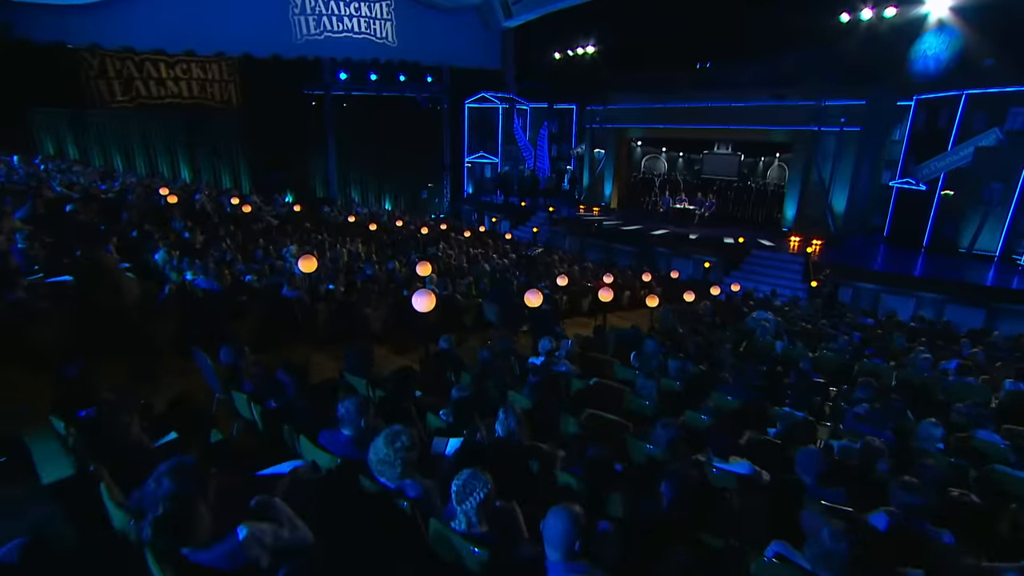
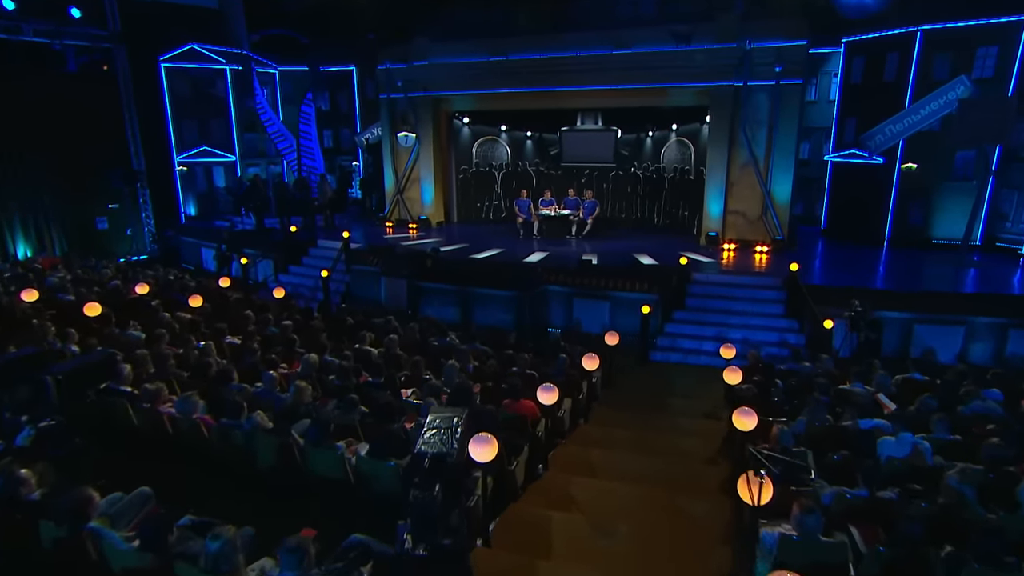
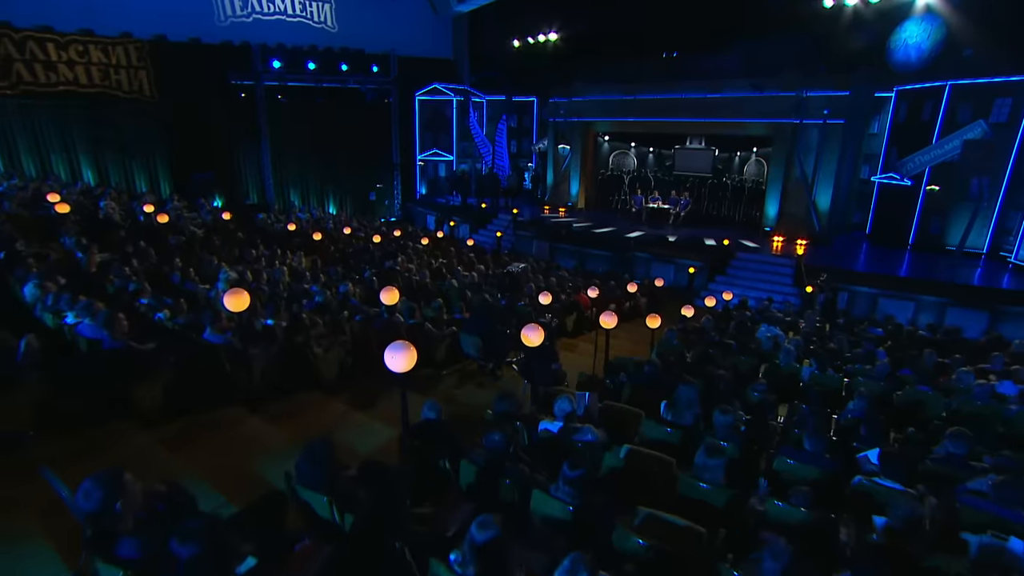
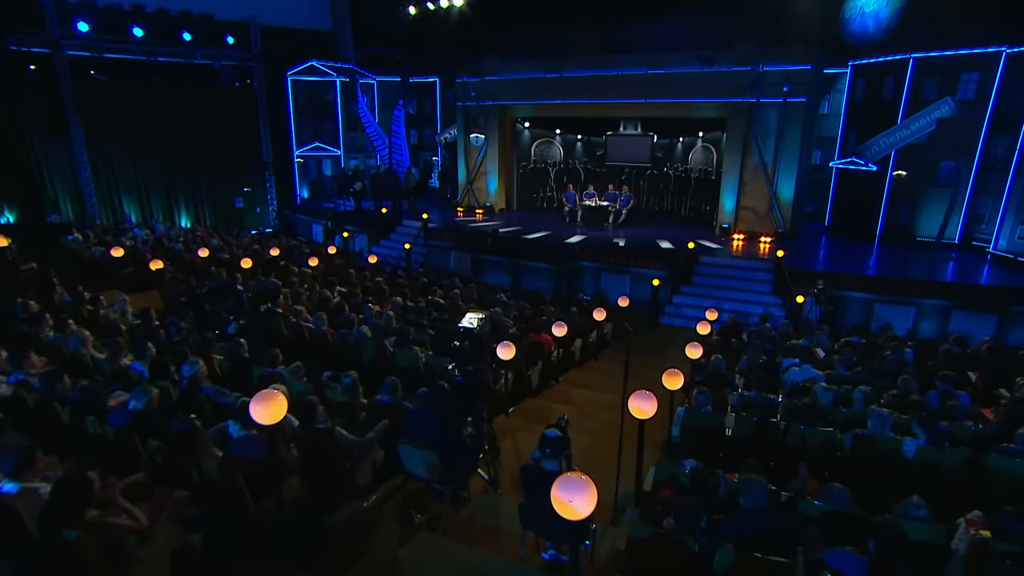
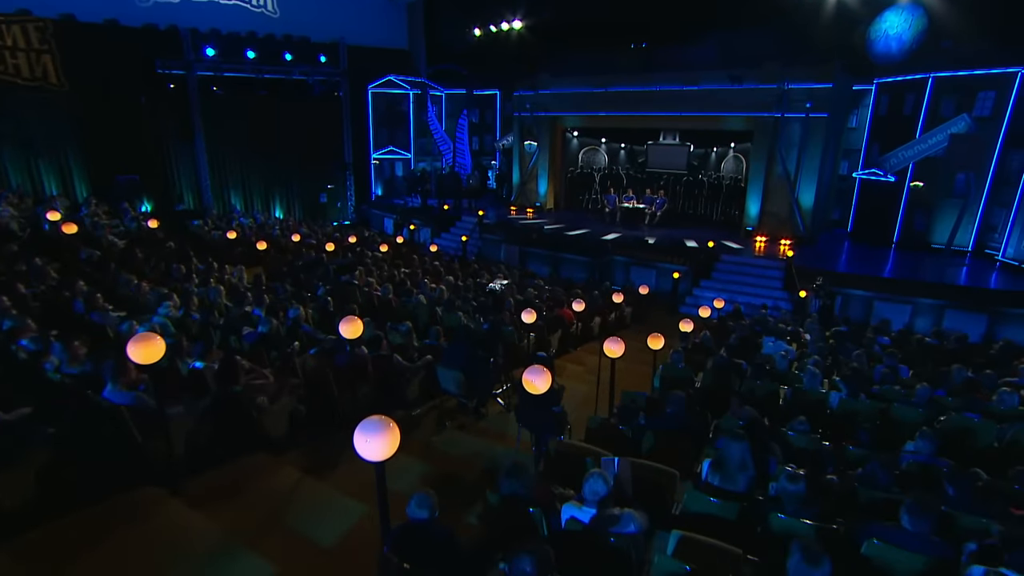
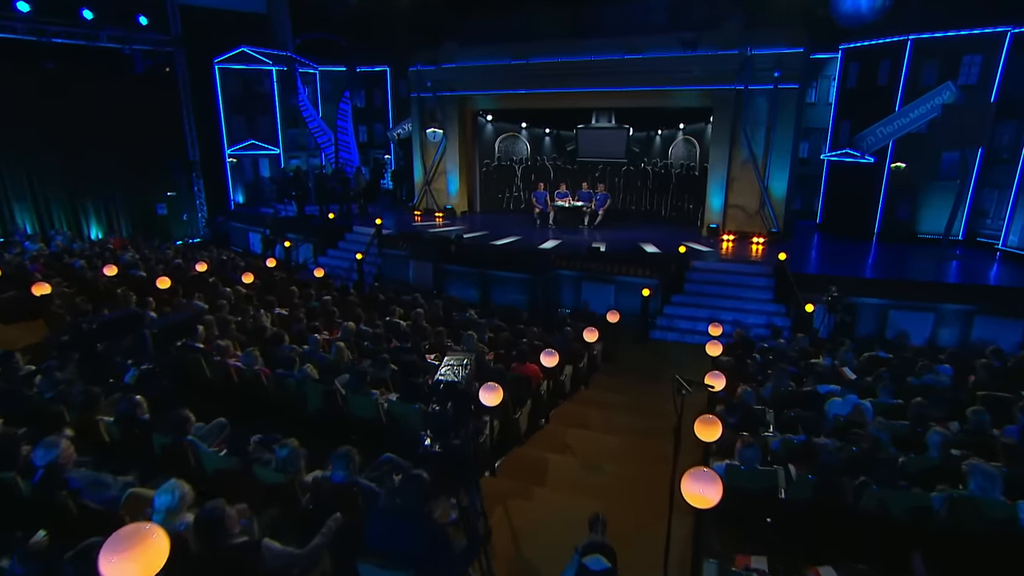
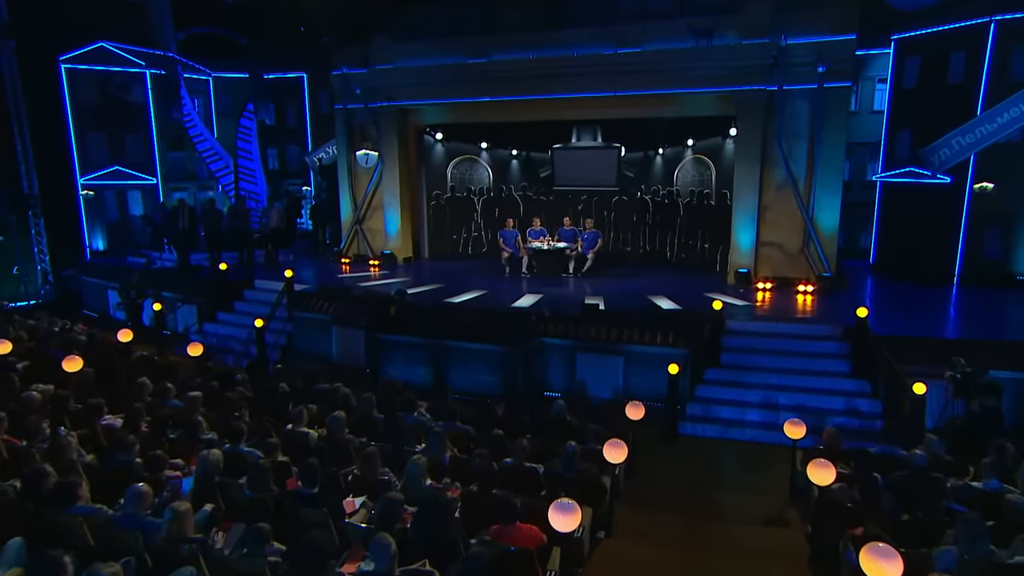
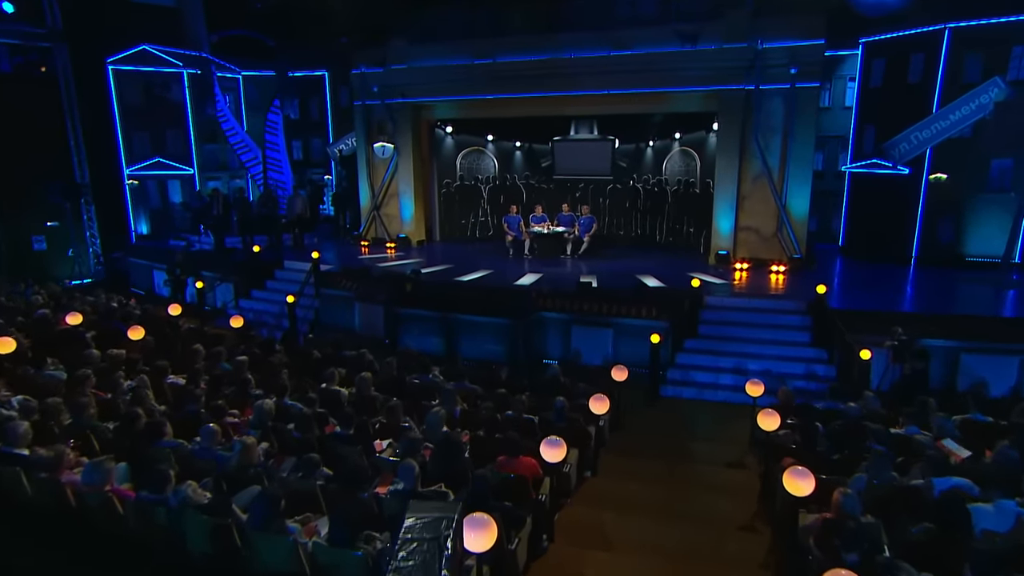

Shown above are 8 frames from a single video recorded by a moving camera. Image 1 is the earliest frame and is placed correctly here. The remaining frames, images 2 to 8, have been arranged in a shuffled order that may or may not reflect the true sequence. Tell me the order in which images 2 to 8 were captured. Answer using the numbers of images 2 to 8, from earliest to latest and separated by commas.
3, 5, 4, 6, 2, 8, 7
